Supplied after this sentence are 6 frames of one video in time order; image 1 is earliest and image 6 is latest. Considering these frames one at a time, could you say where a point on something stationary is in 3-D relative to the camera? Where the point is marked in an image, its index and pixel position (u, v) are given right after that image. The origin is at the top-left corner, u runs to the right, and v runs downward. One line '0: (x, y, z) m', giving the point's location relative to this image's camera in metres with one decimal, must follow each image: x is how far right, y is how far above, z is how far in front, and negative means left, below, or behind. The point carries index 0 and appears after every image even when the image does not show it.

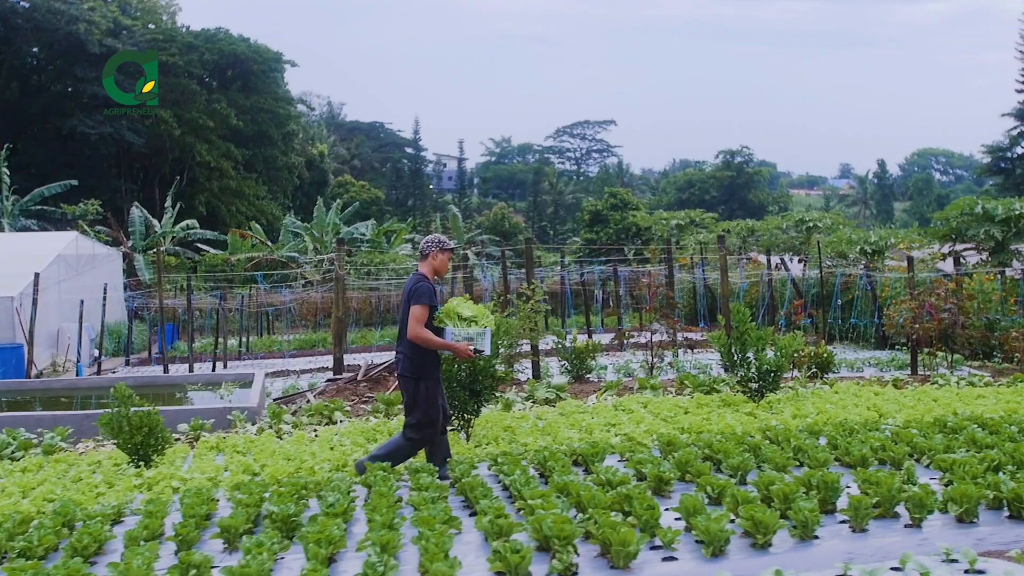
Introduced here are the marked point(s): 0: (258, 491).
0: (-1.3, -1.0, +5.0) m
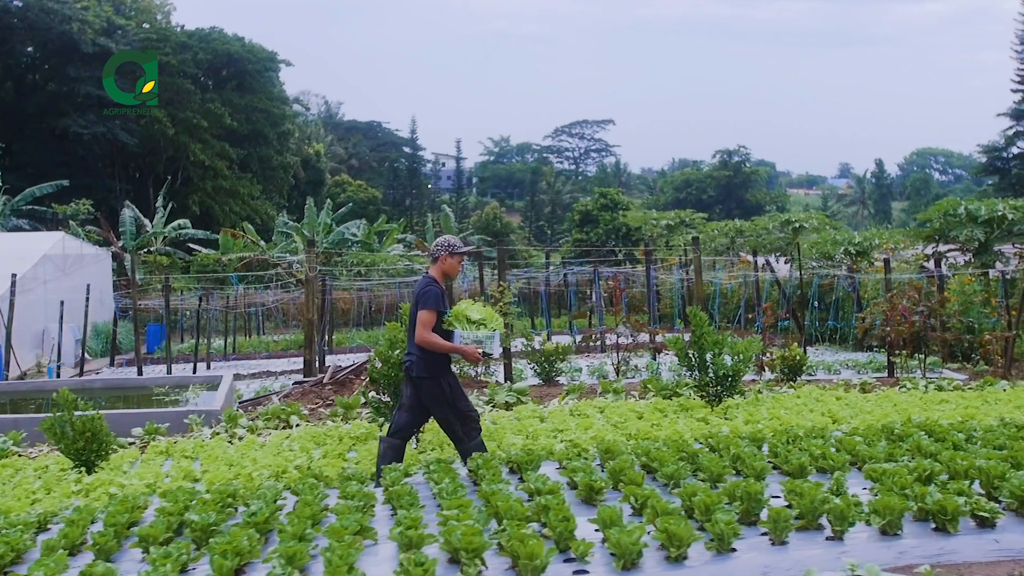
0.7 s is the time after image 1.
0: (-1.6, -1.1, +5.0) m
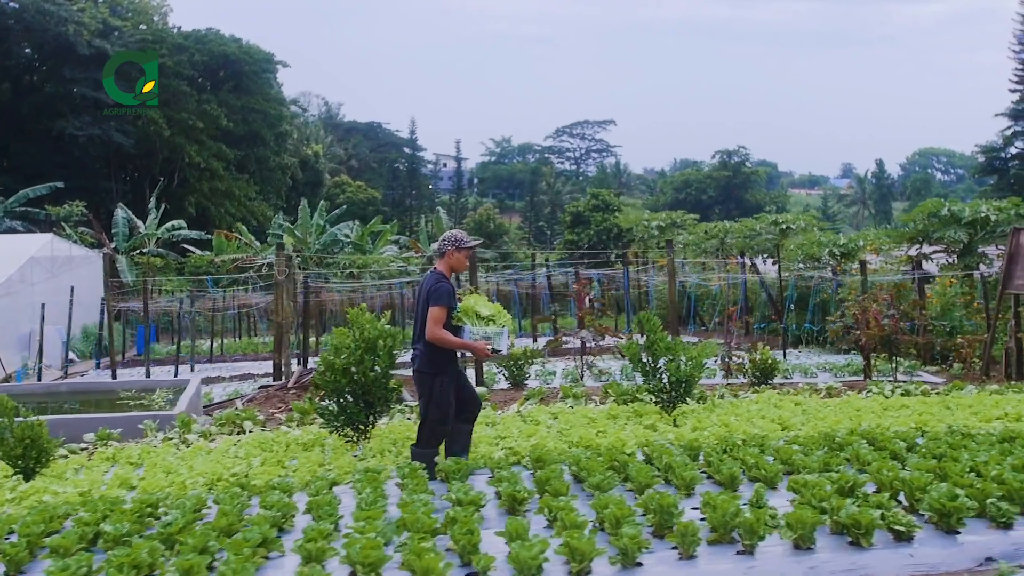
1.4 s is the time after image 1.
0: (-2.0, -1.1, +4.9) m
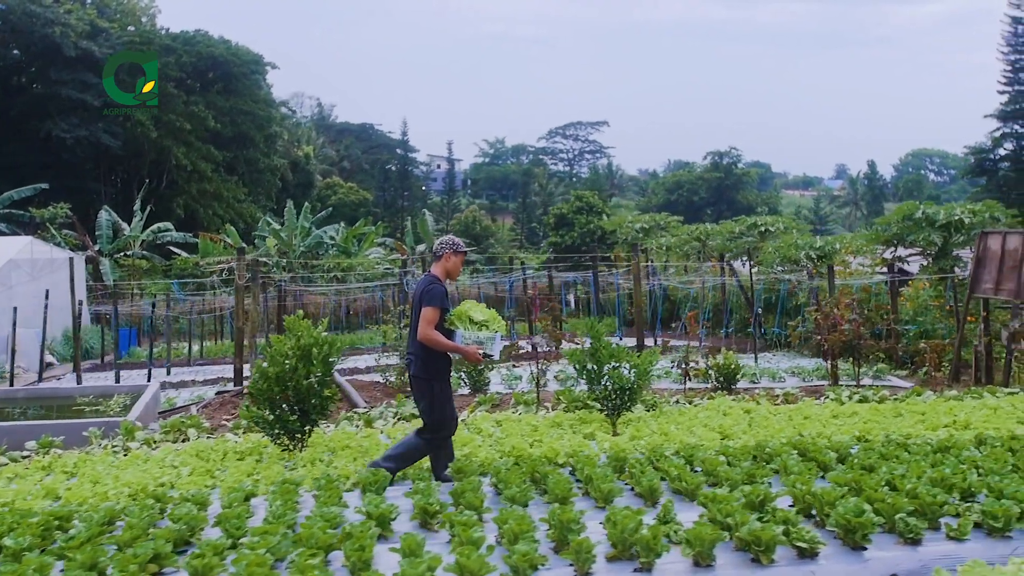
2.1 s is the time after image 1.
0: (-2.4, -1.1, +4.8) m
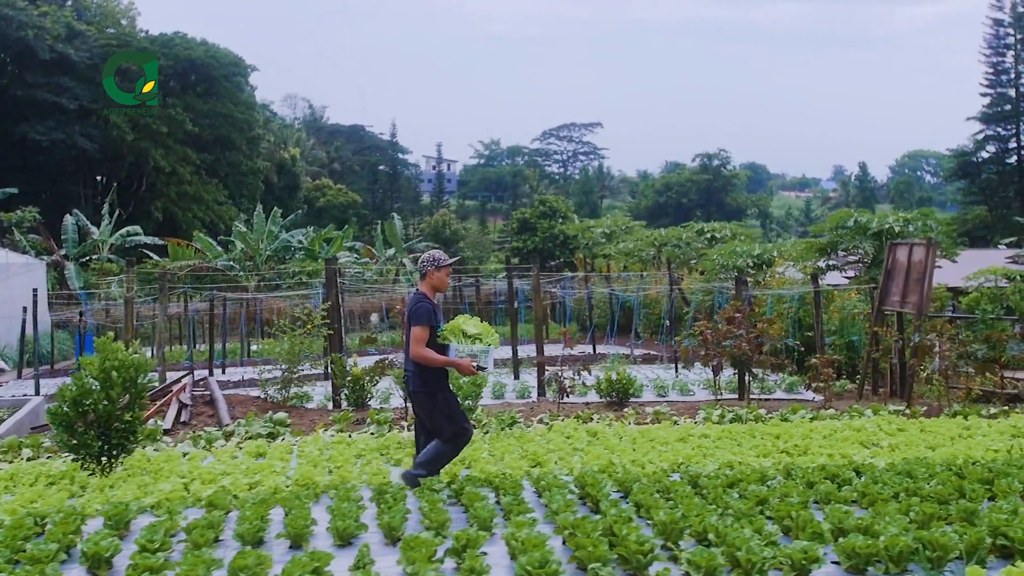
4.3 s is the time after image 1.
0: (-3.7, -1.3, +4.6) m
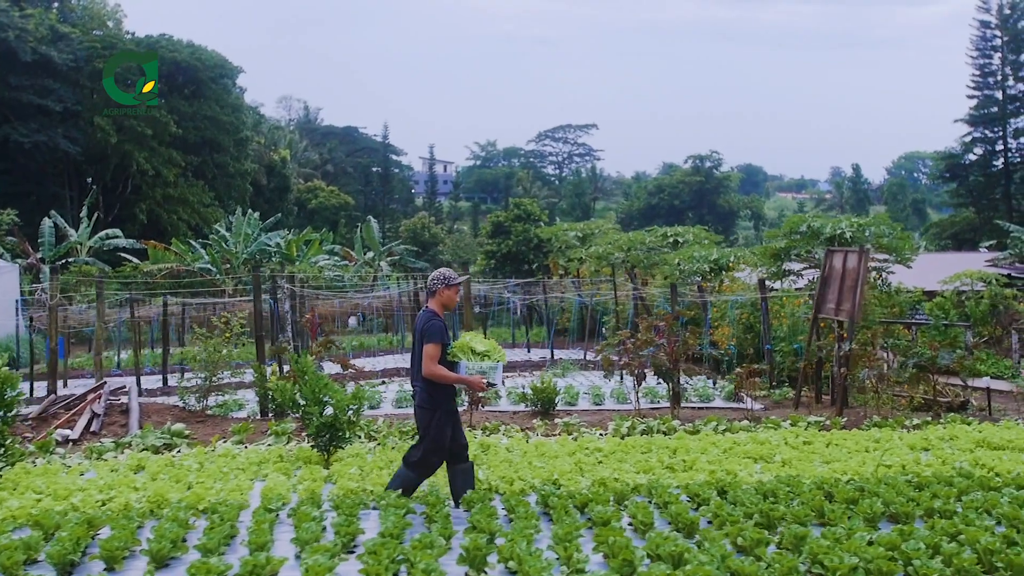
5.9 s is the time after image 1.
0: (-4.5, -1.3, +4.5) m
